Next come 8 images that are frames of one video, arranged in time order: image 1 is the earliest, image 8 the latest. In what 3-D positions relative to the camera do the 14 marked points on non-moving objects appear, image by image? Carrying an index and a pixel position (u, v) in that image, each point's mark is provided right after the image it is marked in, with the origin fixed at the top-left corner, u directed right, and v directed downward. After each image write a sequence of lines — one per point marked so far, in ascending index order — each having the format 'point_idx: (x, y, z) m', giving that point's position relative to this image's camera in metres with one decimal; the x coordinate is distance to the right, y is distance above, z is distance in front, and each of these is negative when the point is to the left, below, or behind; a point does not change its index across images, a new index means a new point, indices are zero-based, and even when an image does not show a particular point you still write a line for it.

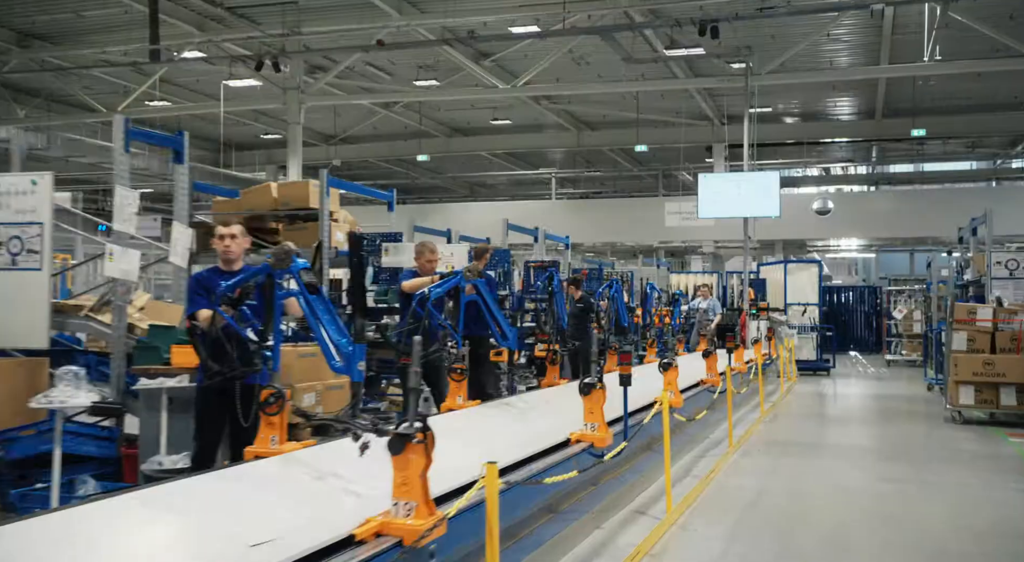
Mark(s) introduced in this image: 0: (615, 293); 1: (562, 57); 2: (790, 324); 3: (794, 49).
0: (+0.9, -0.1, +8.4) m
1: (+0.7, +3.2, +14.5) m
2: (+4.4, -0.7, +16.3) m
3: (+3.6, +2.9, +12.8) m
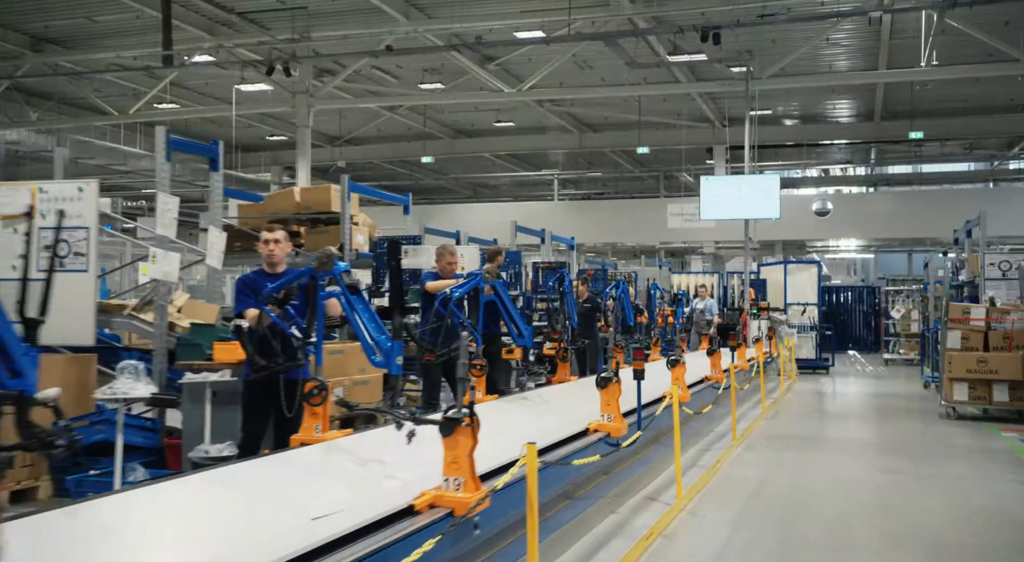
0: (+1.0, -0.1, +8.7) m
1: (+0.8, +3.2, +14.8) m
2: (+4.5, -0.7, +16.5) m
3: (+3.7, +2.9, +13.1) m
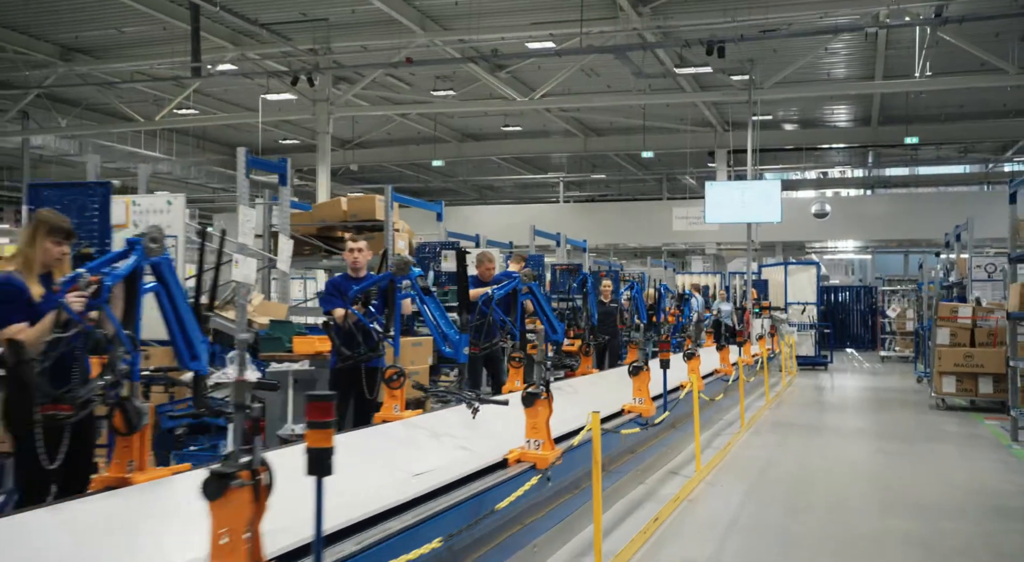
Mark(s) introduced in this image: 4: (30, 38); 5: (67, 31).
0: (+1.2, -0.1, +9.3) m
1: (+1.0, +3.2, +15.4) m
2: (+4.7, -0.7, +17.2) m
3: (+3.8, +2.9, +13.7) m
4: (-7.4, +3.7, +15.6) m
5: (-6.7, +3.8, +15.3) m
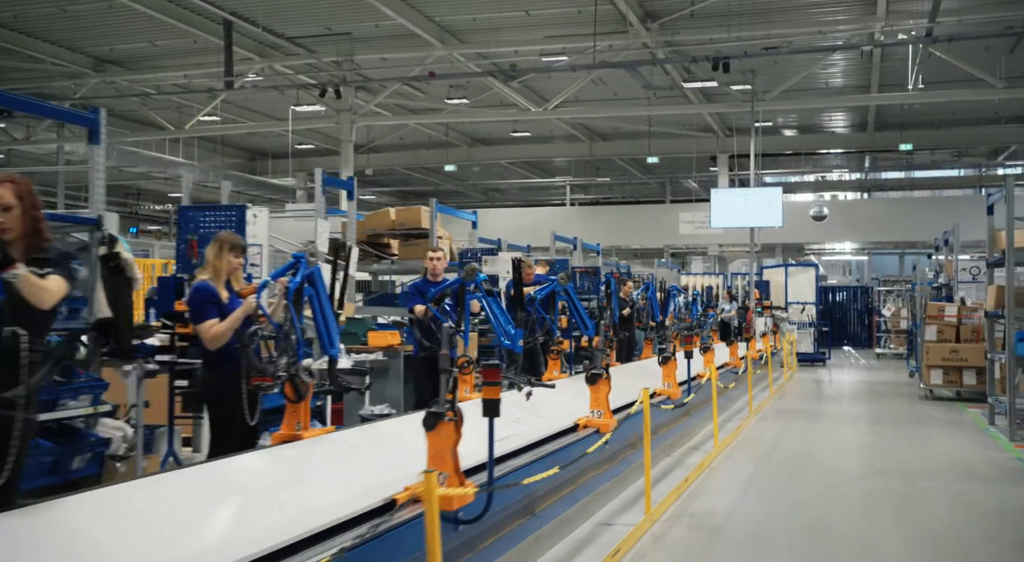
0: (+1.4, -0.1, +10.1) m
1: (+1.2, +3.2, +16.2) m
2: (+4.9, -0.7, +18.0) m
3: (+4.1, +2.9, +14.6) m
4: (-7.2, +3.7, +16.4) m
5: (-6.5, +3.7, +16.1) m
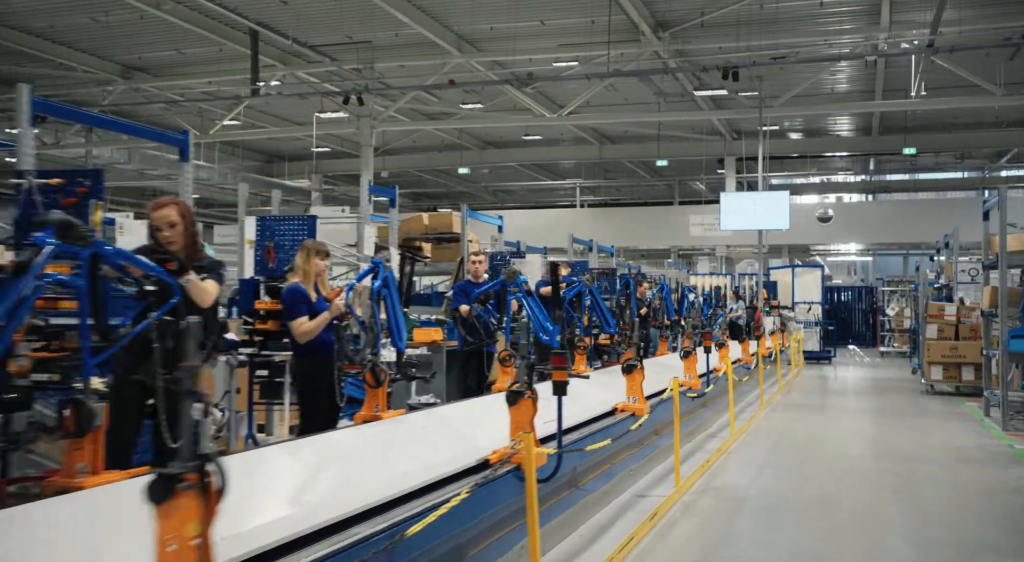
0: (+1.6, -0.1, +10.7) m
1: (+1.5, +3.2, +16.8) m
2: (+5.2, -0.7, +18.5) m
3: (+4.3, +2.9, +15.1) m
4: (-7.0, +3.7, +16.9) m
5: (-6.2, +3.7, +16.6) m
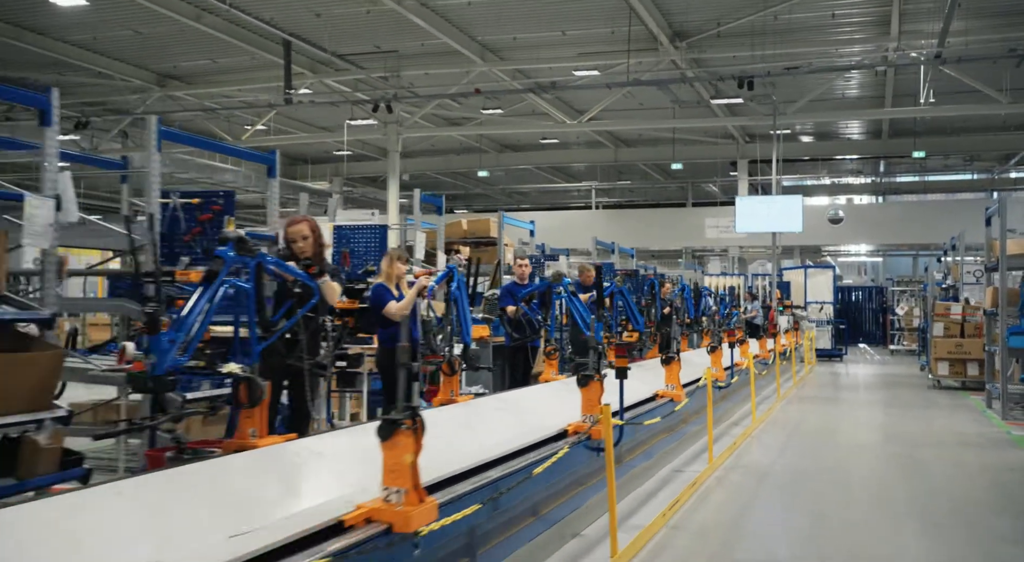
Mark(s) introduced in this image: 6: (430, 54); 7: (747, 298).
0: (+1.9, -0.1, +11.3) m
1: (+1.9, +3.2, +17.4) m
2: (+5.6, -0.7, +19.1) m
3: (+4.7, +2.9, +15.7) m
4: (-6.6, +3.7, +17.6) m
5: (-5.9, +3.7, +17.3) m
6: (-1.3, +3.8, +16.8) m
7: (+3.5, -0.3, +15.0) m
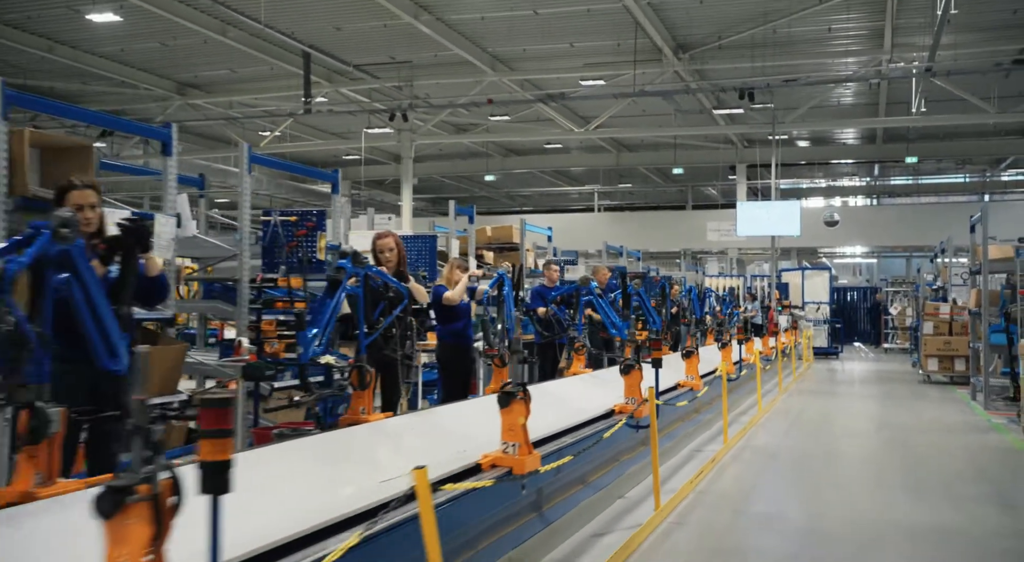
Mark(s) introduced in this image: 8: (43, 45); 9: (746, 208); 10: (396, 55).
0: (+2.1, -0.2, +12.0) m
1: (+2.0, +3.1, +18.1) m
2: (+5.7, -0.7, +19.8) m
3: (+4.8, +2.9, +16.4) m
4: (-6.4, +3.7, +18.3) m
5: (-5.7, +3.7, +18.0) m
6: (-1.2, +3.7, +17.5) m
7: (+3.6, -0.3, +15.8) m
8: (-7.3, +3.7, +15.8) m
9: (+4.0, +1.3, +17.3) m
10: (-1.9, +3.8, +17.1) m
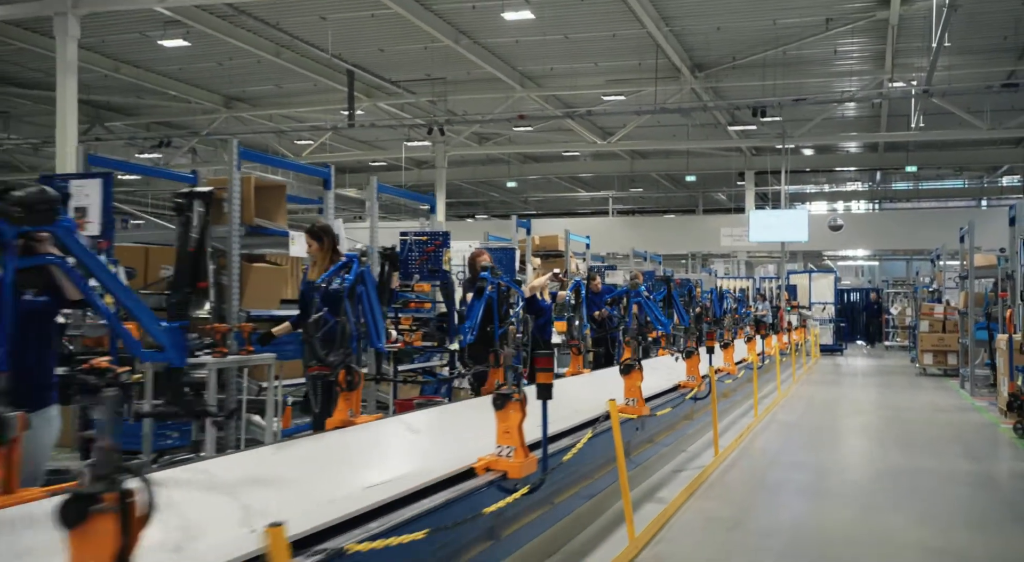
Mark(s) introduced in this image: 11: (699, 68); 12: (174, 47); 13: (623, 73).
0: (+2.6, -0.2, +13.3) m
1: (+2.5, +3.1, +19.4) m
2: (+6.2, -0.8, +21.2) m
3: (+5.4, +2.8, +17.7) m
4: (-5.9, +3.7, +19.6) m
5: (-5.2, +3.7, +19.3) m
6: (-0.7, +3.7, +18.8) m
7: (+4.1, -0.3, +17.1) m
8: (-6.8, +3.7, +17.2) m
9: (+4.5, +1.2, +18.6) m
10: (-1.4, +3.7, +18.4) m
11: (+3.2, +3.6, +17.3) m
12: (-5.4, +3.7, +16.1) m
13: (+2.0, +3.6, +17.9) m
